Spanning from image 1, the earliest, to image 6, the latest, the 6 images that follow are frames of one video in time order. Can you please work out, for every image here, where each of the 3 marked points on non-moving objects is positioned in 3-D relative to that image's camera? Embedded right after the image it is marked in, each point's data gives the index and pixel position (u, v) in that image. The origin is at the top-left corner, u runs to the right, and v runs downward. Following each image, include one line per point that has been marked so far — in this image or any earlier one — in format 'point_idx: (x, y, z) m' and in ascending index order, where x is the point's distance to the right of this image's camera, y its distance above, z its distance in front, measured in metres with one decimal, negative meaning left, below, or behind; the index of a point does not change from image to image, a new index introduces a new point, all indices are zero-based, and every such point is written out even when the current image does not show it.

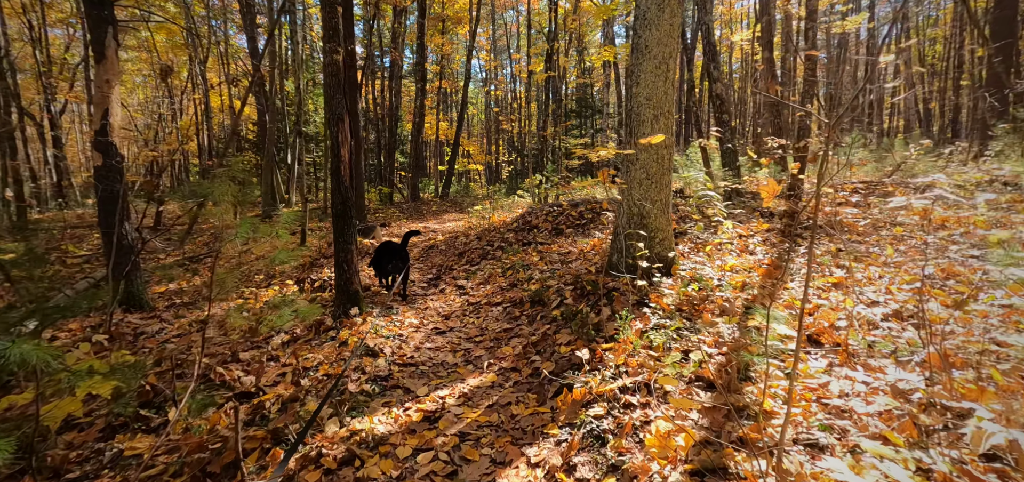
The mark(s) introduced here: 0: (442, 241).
0: (-1.6, 0.0, +13.6) m
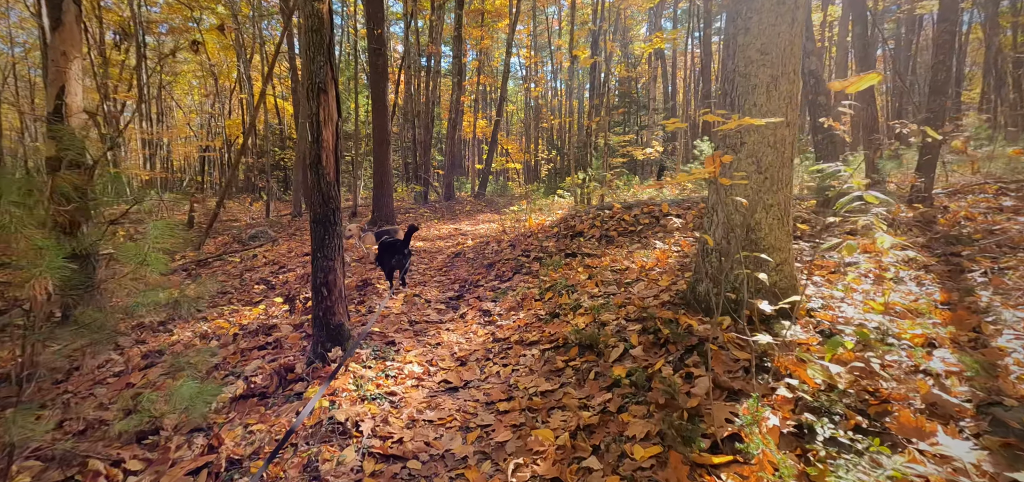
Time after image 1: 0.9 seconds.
0: (-0.8, -0.1, +11.8) m
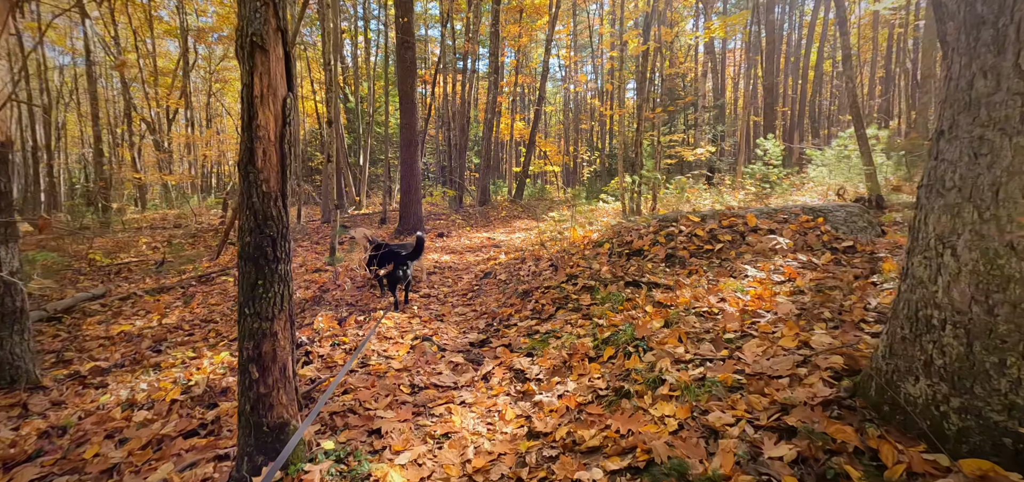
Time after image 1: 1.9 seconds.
0: (-0.1, -0.4, +9.9) m
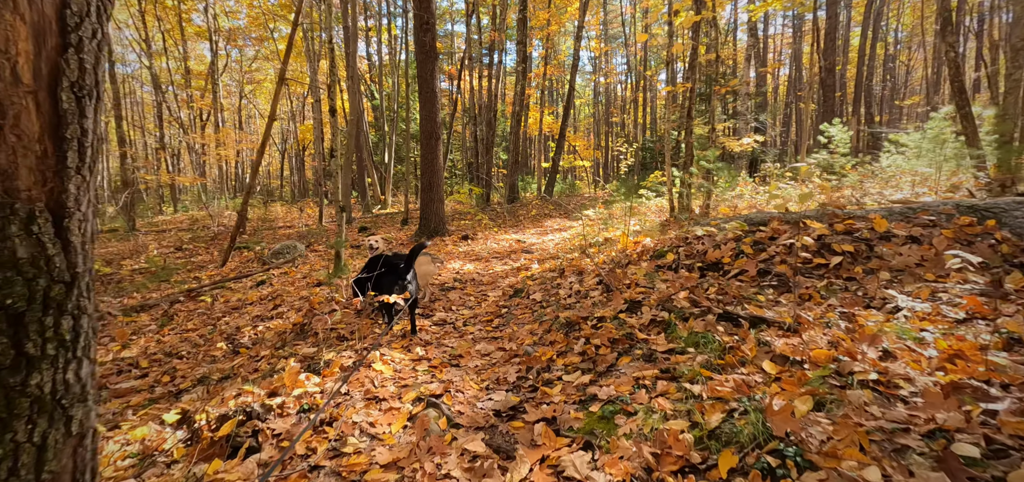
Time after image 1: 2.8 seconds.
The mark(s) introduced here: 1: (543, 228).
0: (+0.4, -0.5, +8.1) m
1: (+1.0, +0.4, +18.4) m
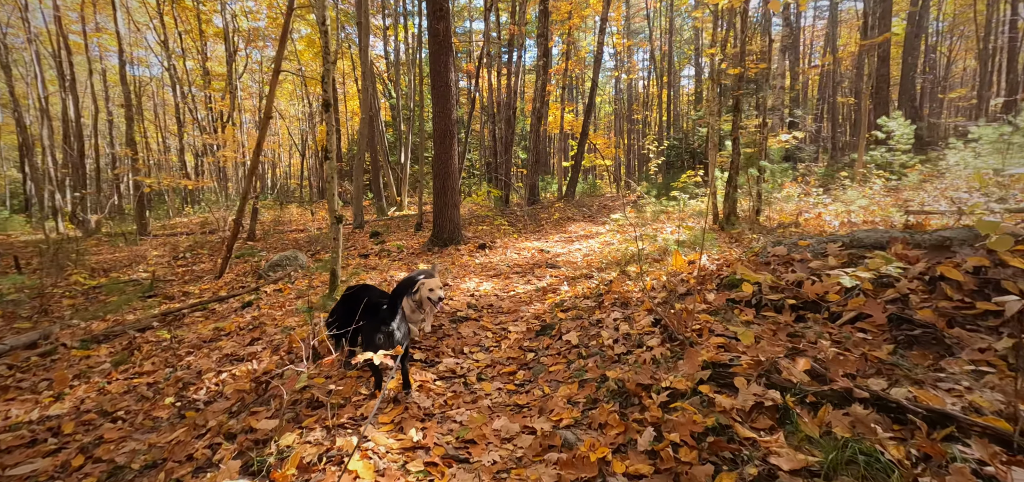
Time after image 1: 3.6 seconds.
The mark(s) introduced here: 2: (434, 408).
0: (+0.7, -0.8, +6.6) m
1: (+1.7, +0.2, +16.8) m
2: (-0.6, -1.2, +4.3) m
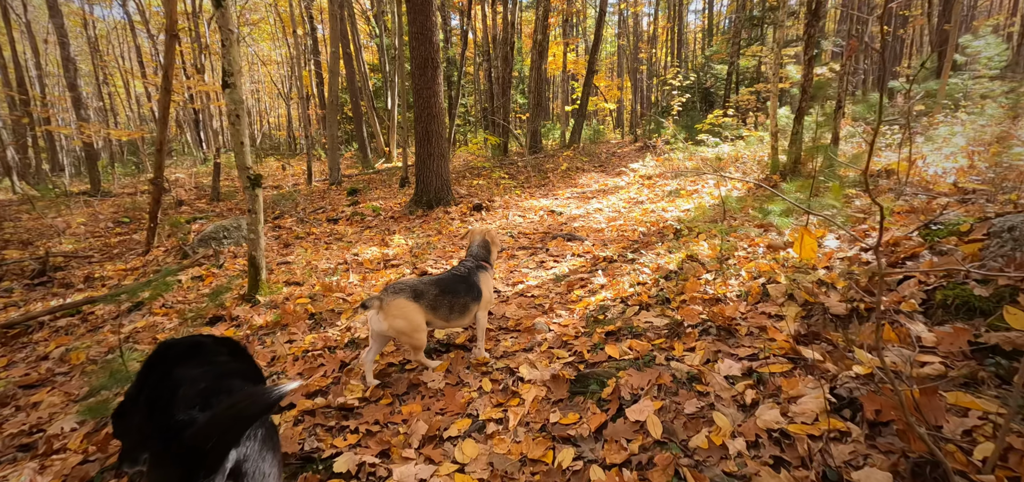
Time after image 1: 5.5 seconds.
0: (+0.8, -0.6, +3.9) m
1: (+1.7, +1.3, +14.0) m
2: (-0.5, -1.3, +1.6) m
